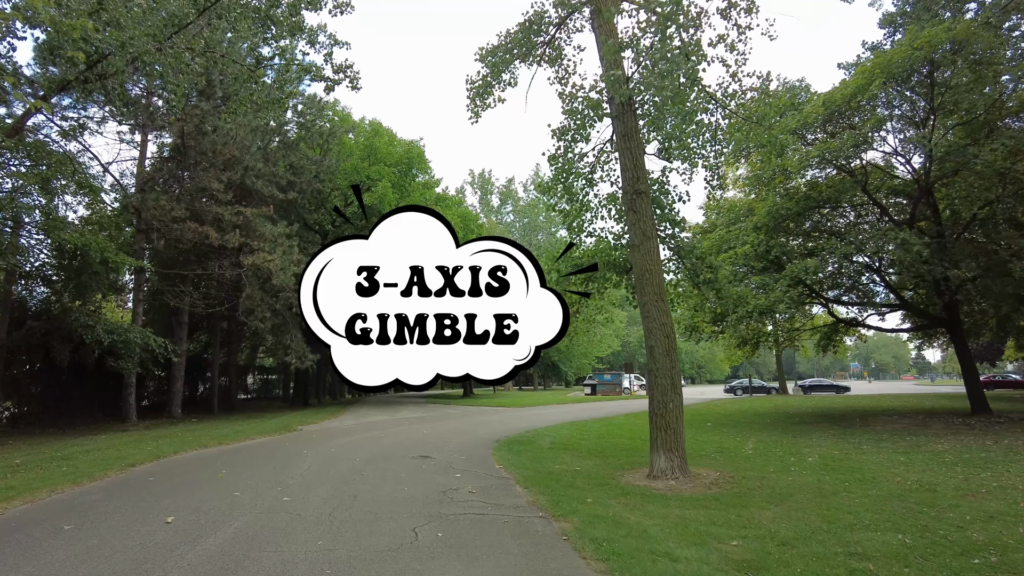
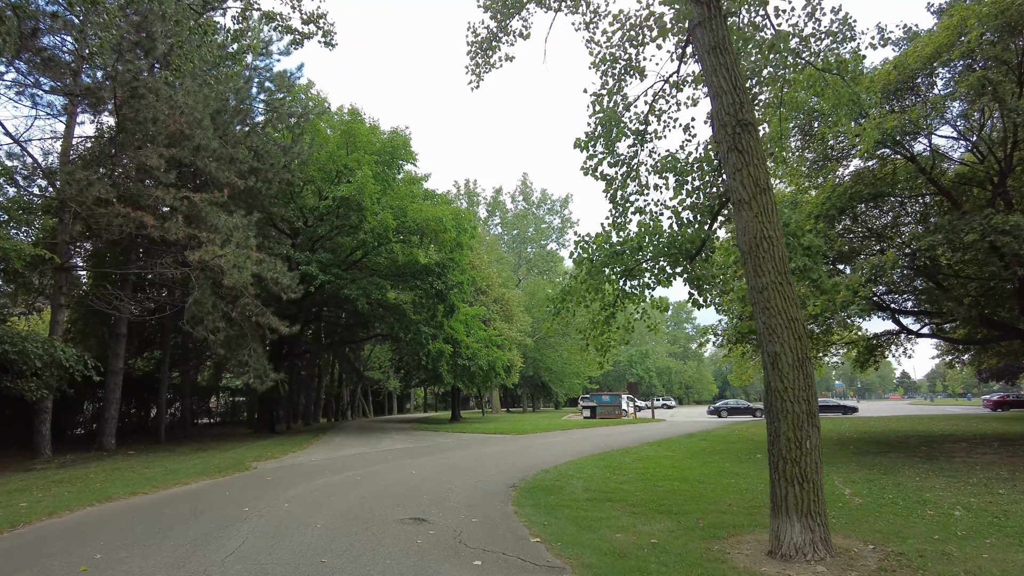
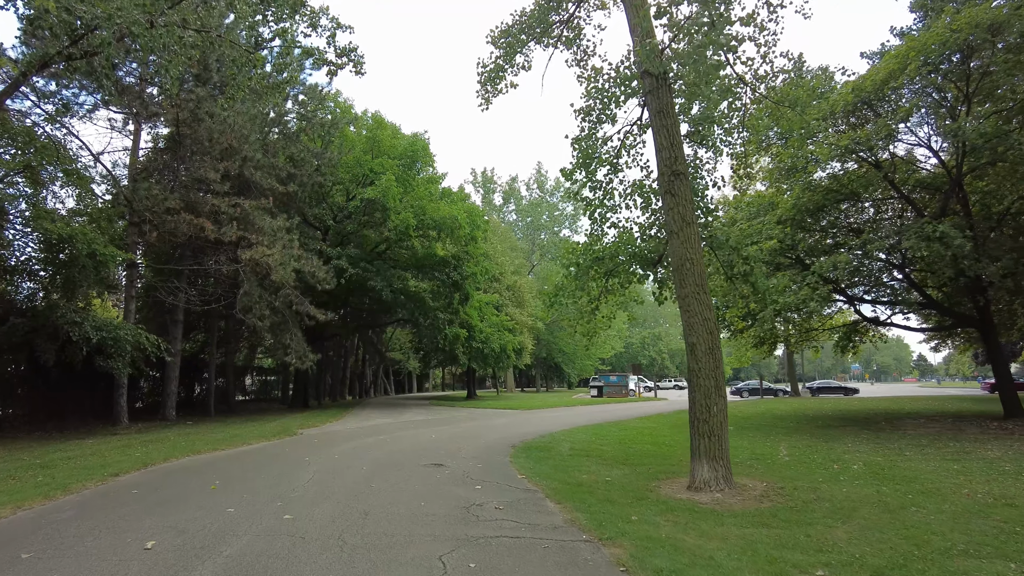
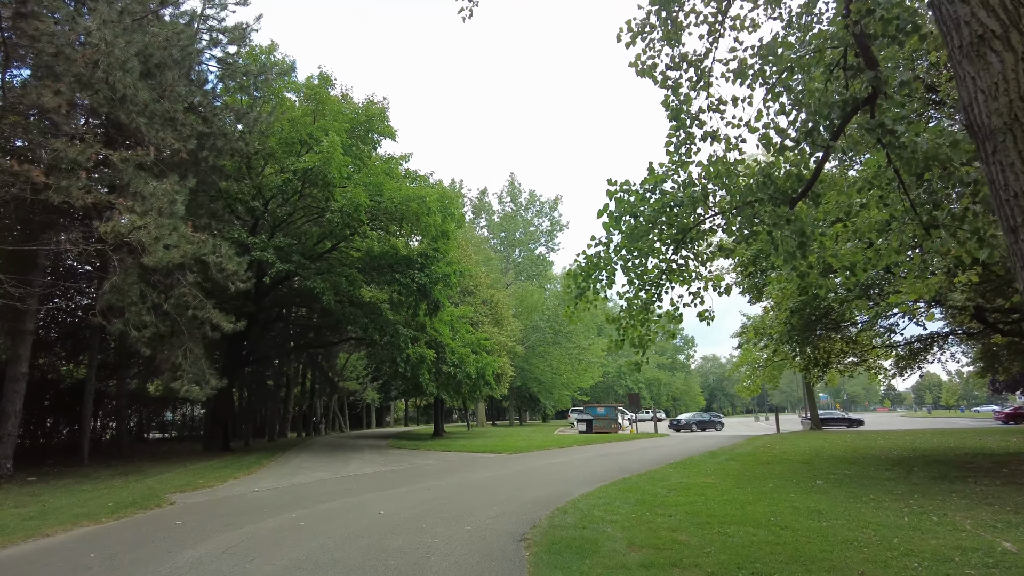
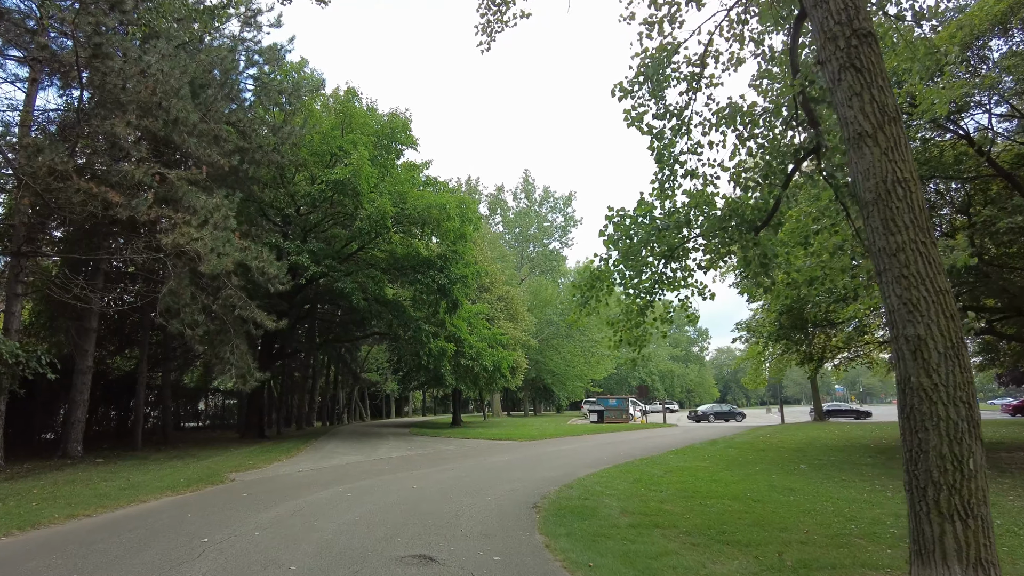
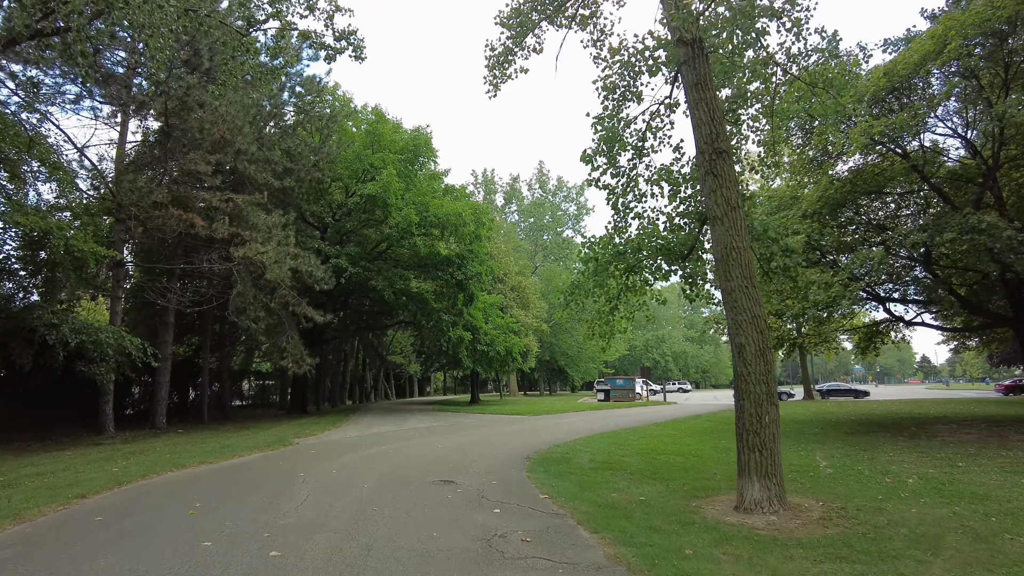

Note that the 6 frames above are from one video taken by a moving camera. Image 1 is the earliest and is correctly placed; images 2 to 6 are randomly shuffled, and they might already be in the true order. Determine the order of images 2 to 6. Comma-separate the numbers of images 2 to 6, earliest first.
3, 6, 2, 5, 4
